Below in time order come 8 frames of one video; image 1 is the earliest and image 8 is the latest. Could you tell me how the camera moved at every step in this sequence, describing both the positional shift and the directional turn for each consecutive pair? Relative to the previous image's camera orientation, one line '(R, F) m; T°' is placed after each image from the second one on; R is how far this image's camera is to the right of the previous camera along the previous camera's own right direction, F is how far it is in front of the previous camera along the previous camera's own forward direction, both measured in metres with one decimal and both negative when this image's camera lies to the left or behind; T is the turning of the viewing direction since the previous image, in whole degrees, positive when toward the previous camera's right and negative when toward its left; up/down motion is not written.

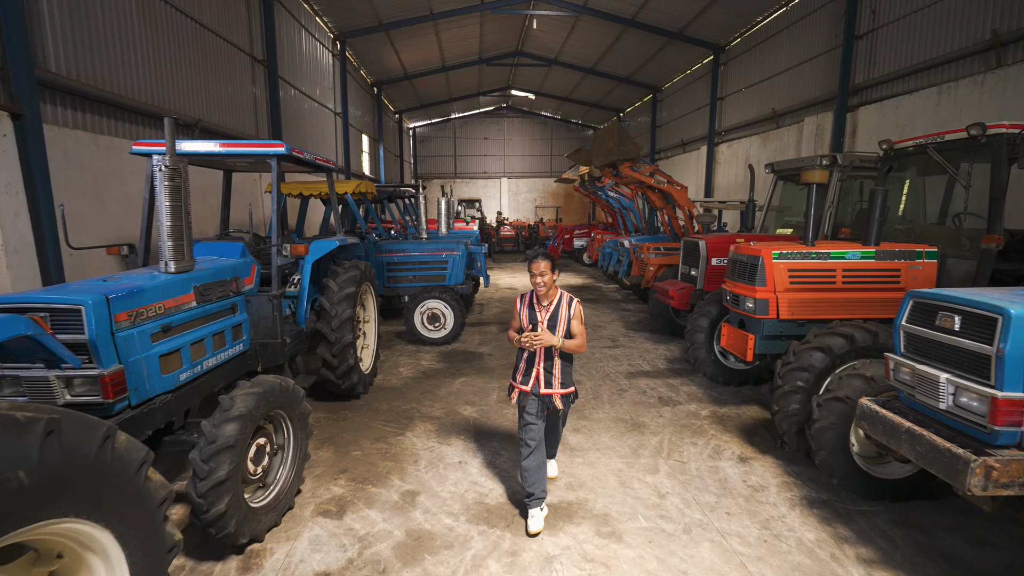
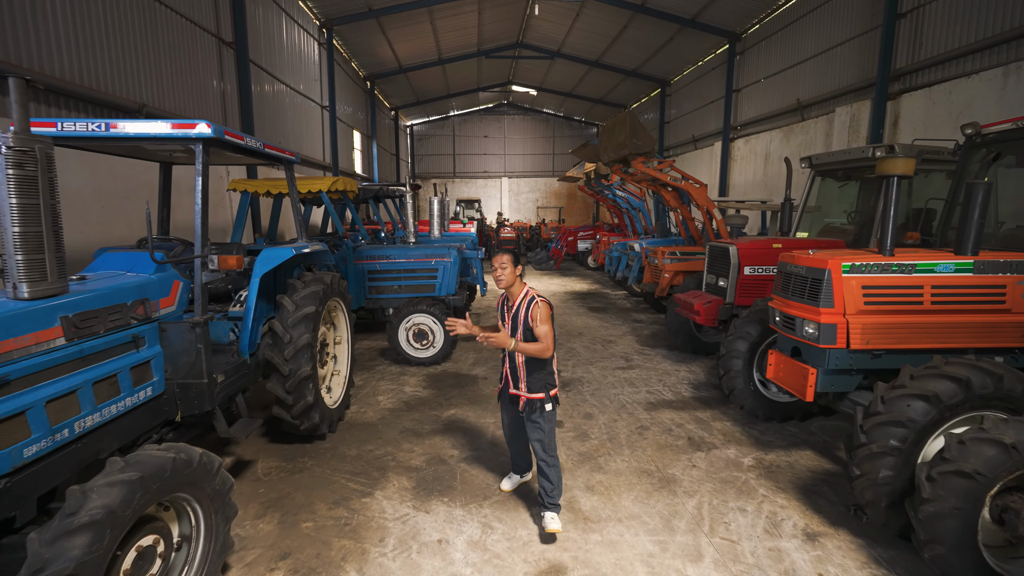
(0.0, +0.7) m; 0°
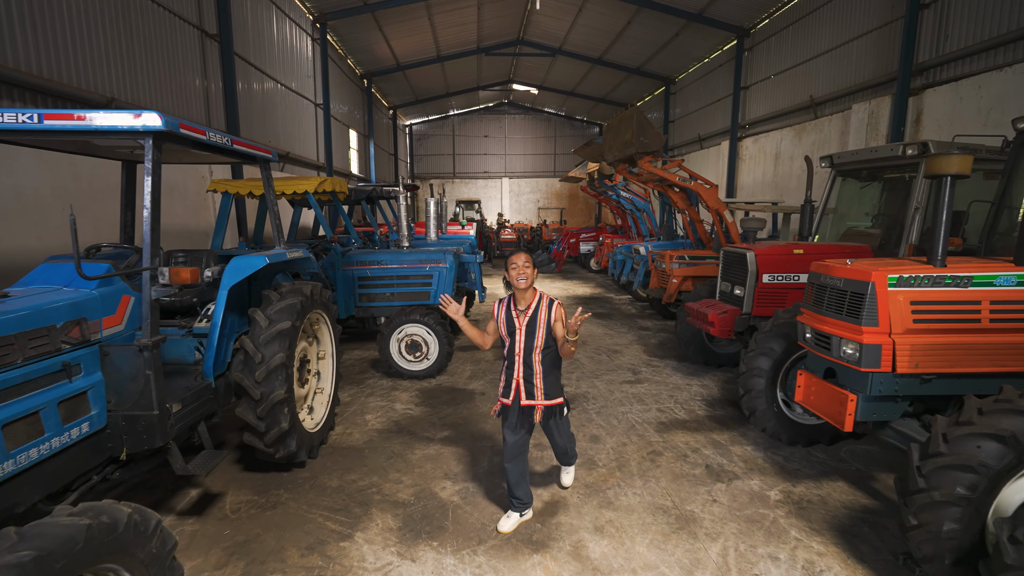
(0.0, +0.3) m; 0°
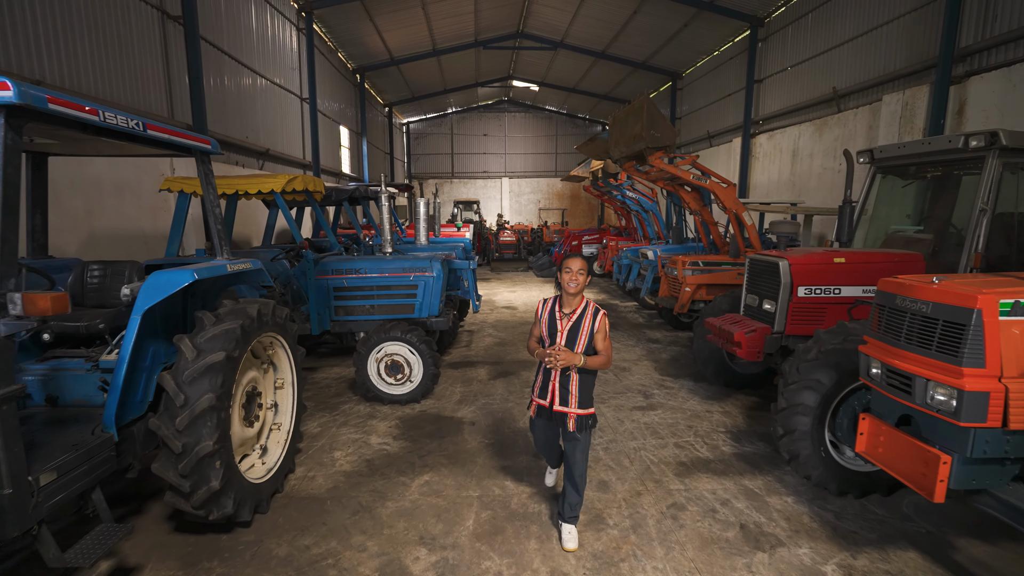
(+0.1, +0.6) m; 0°
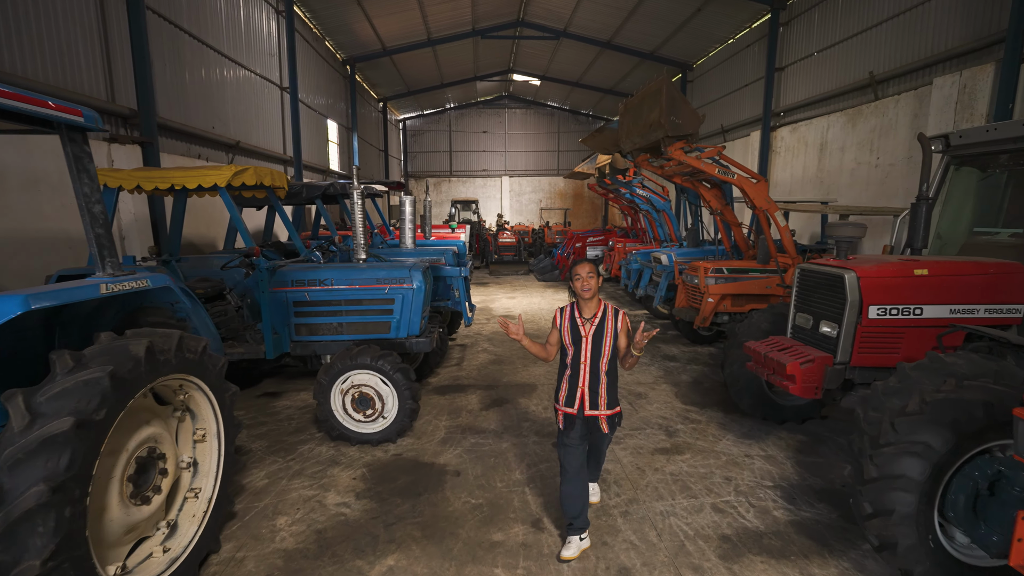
(0.0, +0.7) m; 0°
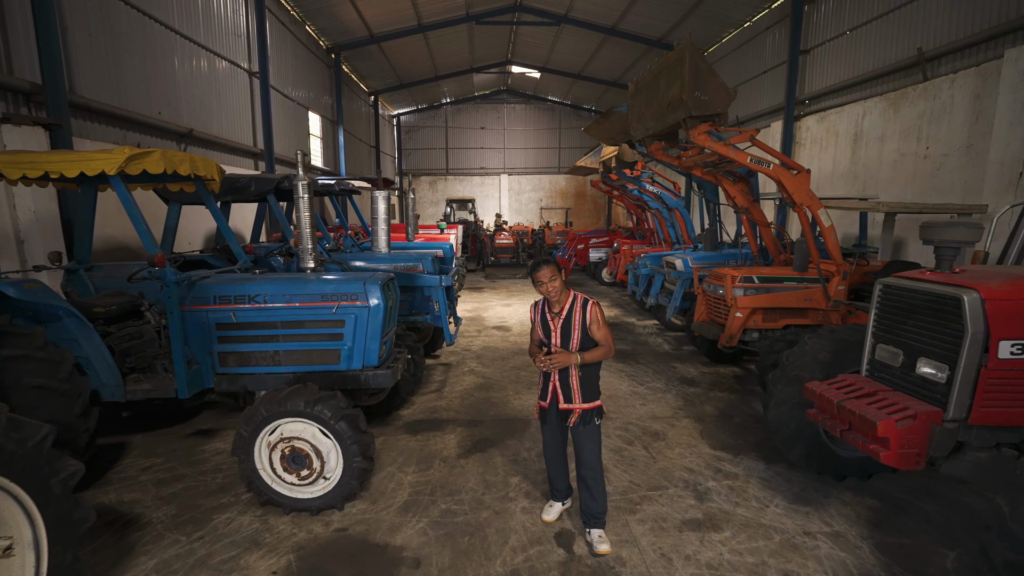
(+0.1, +0.8) m; 0°
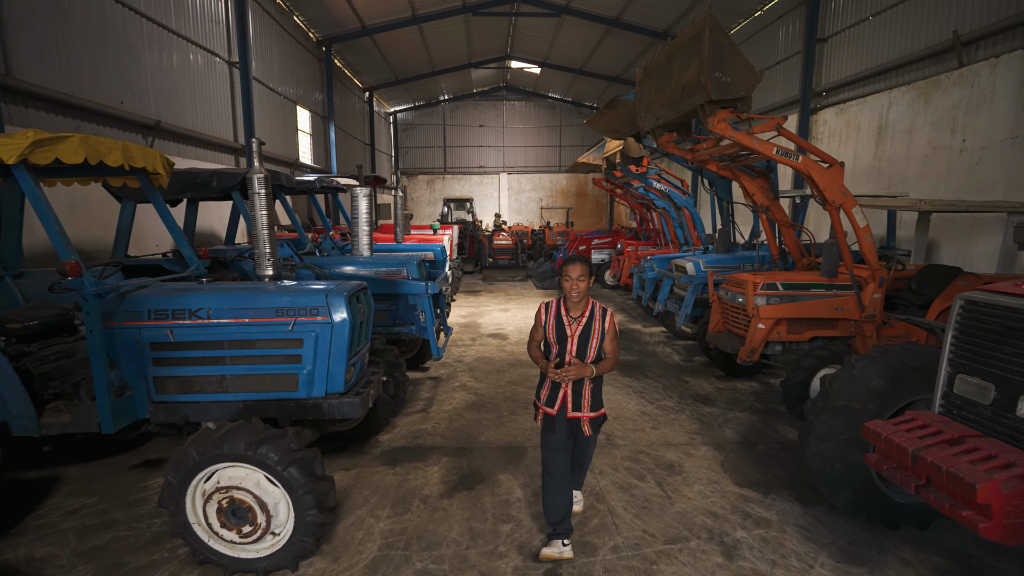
(0.0, +0.5) m; 0°
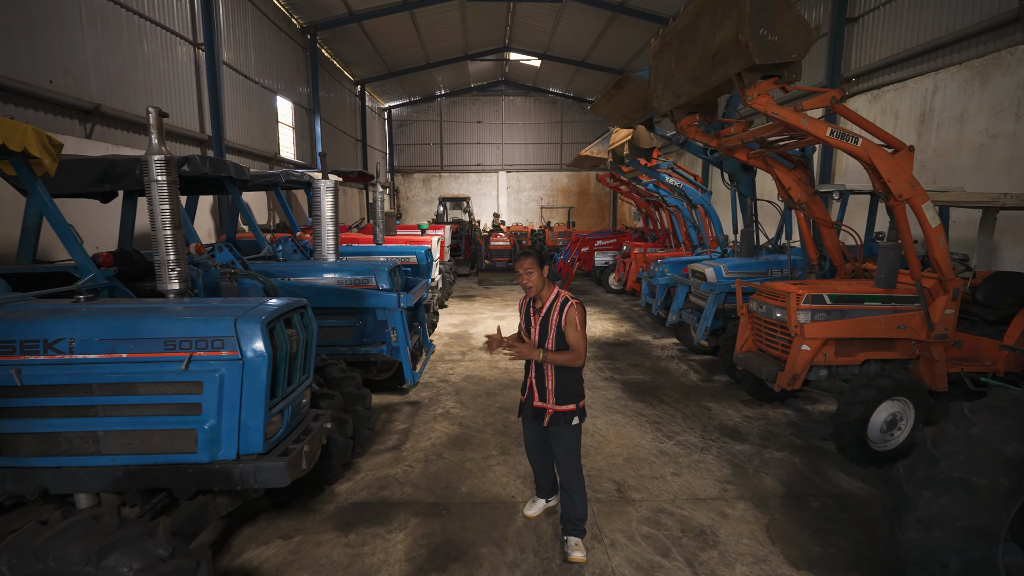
(+0.1, +0.7) m; 0°
